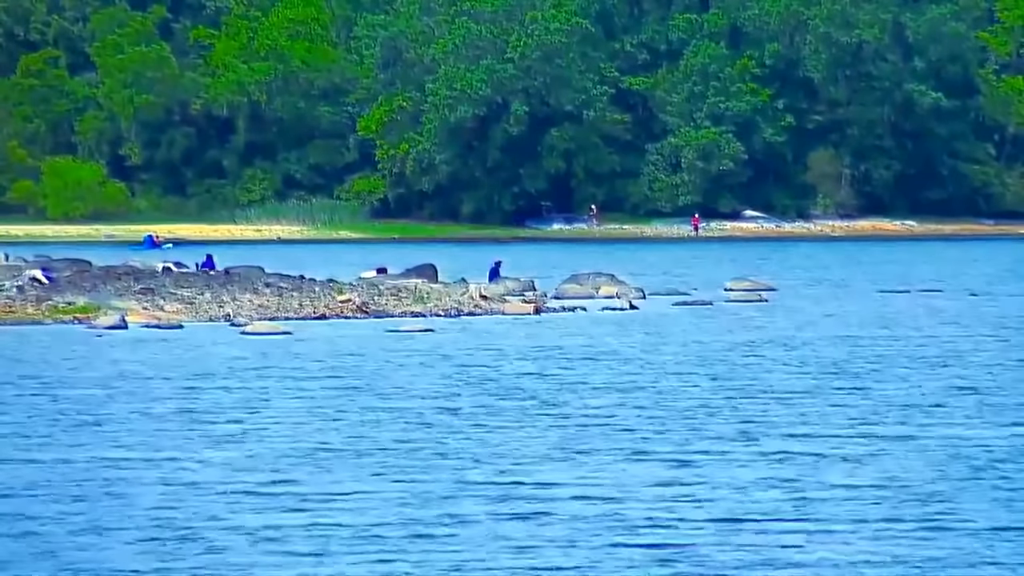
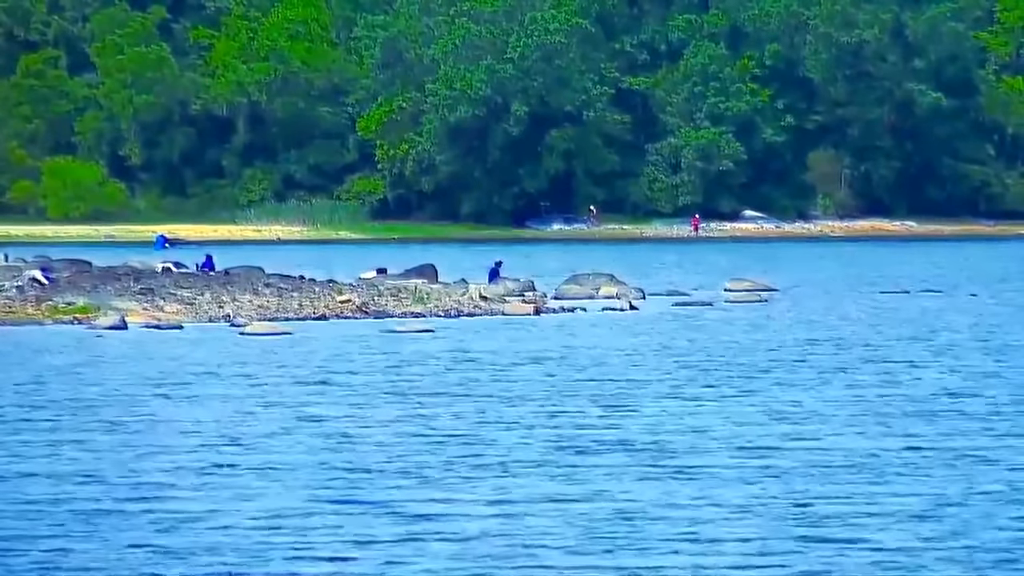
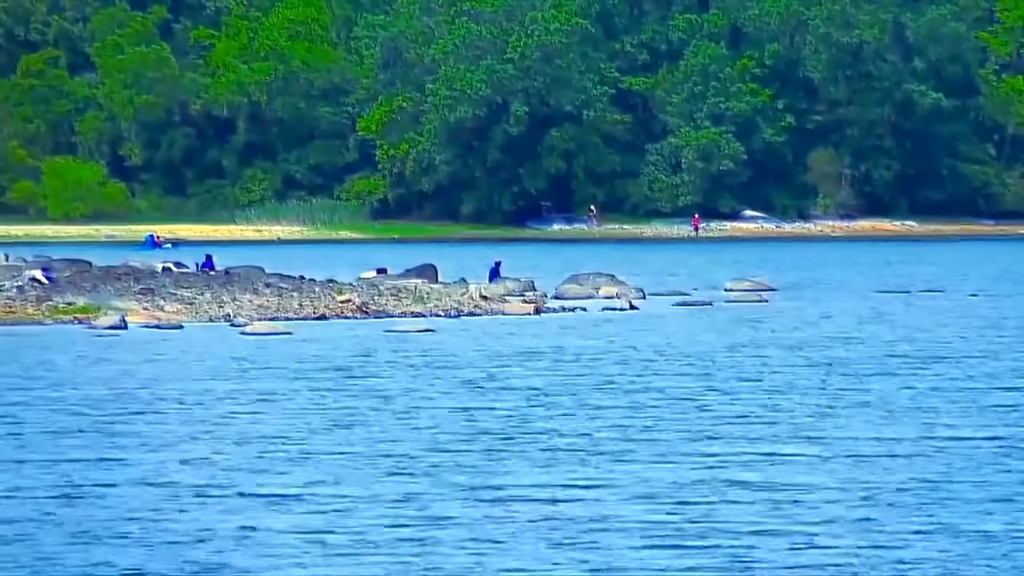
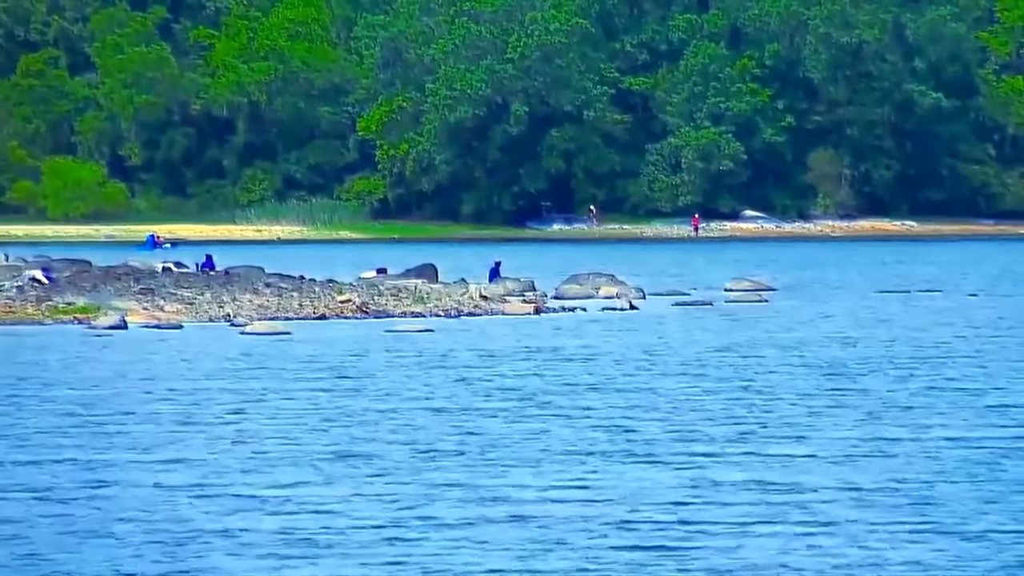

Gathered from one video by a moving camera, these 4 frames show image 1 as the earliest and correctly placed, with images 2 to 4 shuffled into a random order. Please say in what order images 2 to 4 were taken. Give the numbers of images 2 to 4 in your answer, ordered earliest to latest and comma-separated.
3, 4, 2
